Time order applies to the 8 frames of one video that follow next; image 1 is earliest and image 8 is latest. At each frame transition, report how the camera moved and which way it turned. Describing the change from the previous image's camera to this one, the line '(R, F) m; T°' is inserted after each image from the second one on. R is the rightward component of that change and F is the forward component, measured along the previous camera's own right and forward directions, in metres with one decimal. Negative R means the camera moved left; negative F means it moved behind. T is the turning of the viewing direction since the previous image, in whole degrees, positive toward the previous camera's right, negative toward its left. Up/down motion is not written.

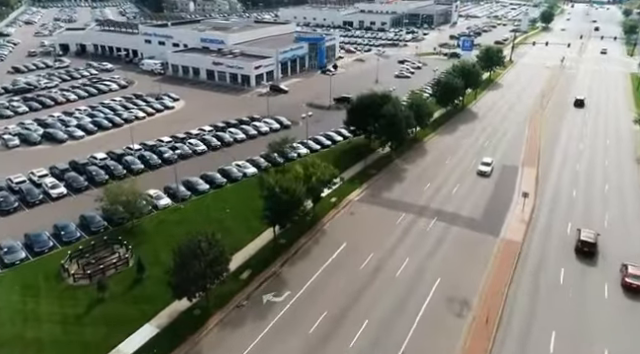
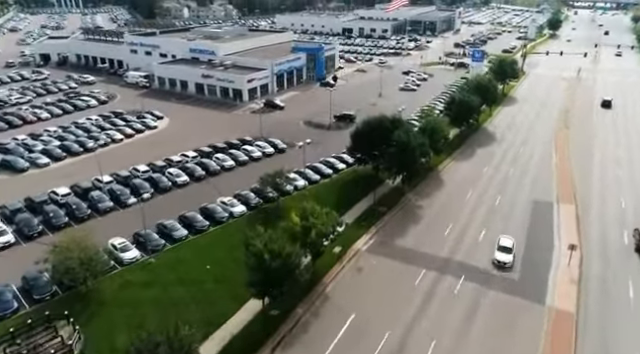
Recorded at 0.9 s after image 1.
(-0.1, +6.6) m; 0°
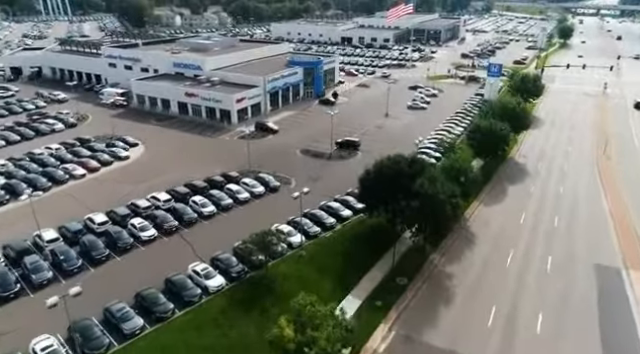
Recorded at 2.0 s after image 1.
(-0.2, +8.5) m; 0°
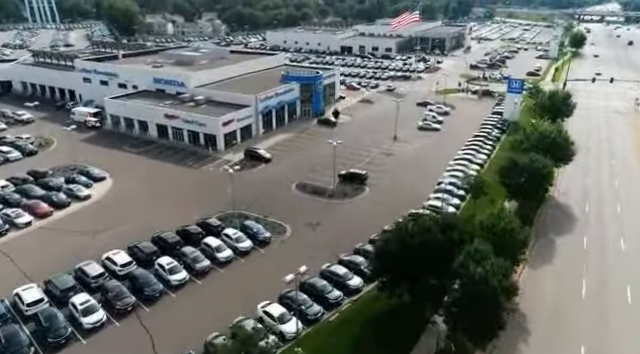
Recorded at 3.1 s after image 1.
(-0.2, +8.2) m; 0°
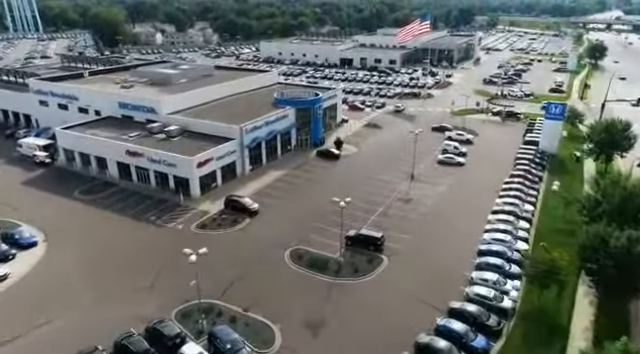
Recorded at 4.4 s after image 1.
(-0.3, +11.0) m; 0°
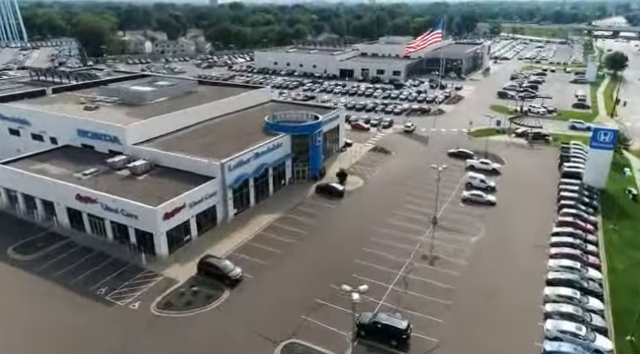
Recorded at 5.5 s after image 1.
(-0.3, +9.2) m; 0°
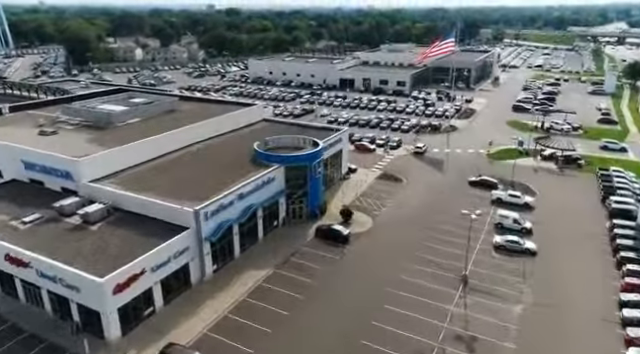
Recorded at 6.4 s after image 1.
(-0.2, +8.0) m; 0°
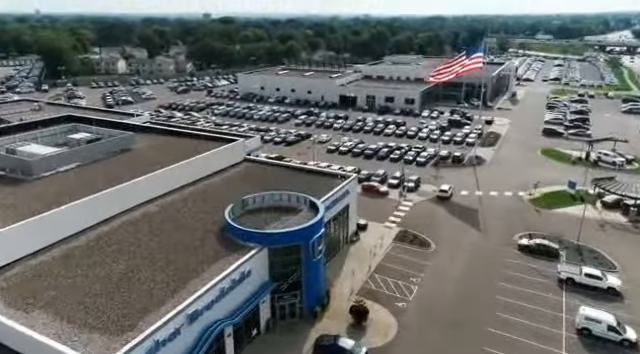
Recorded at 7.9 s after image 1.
(-0.2, +12.6) m; 0°
